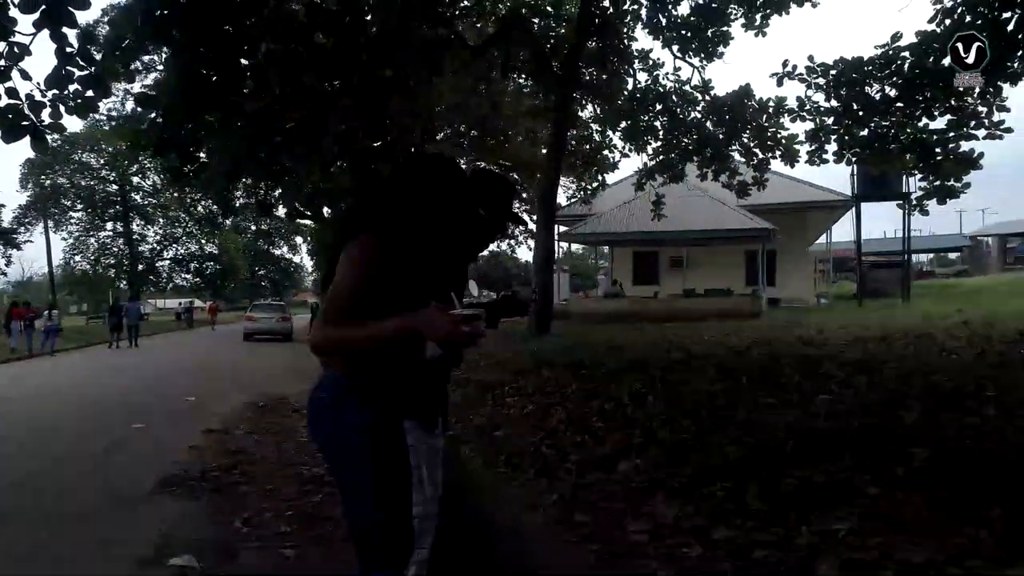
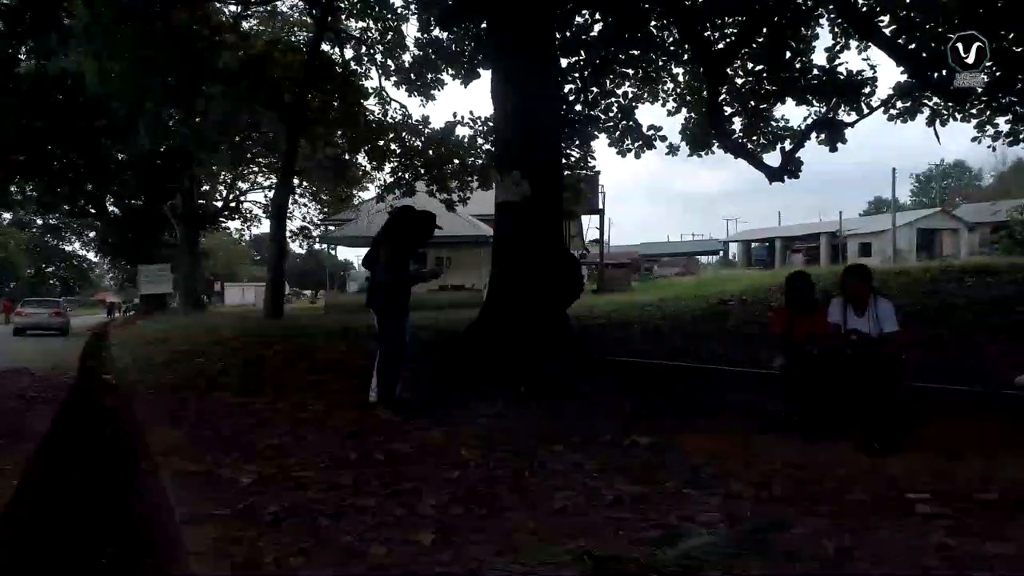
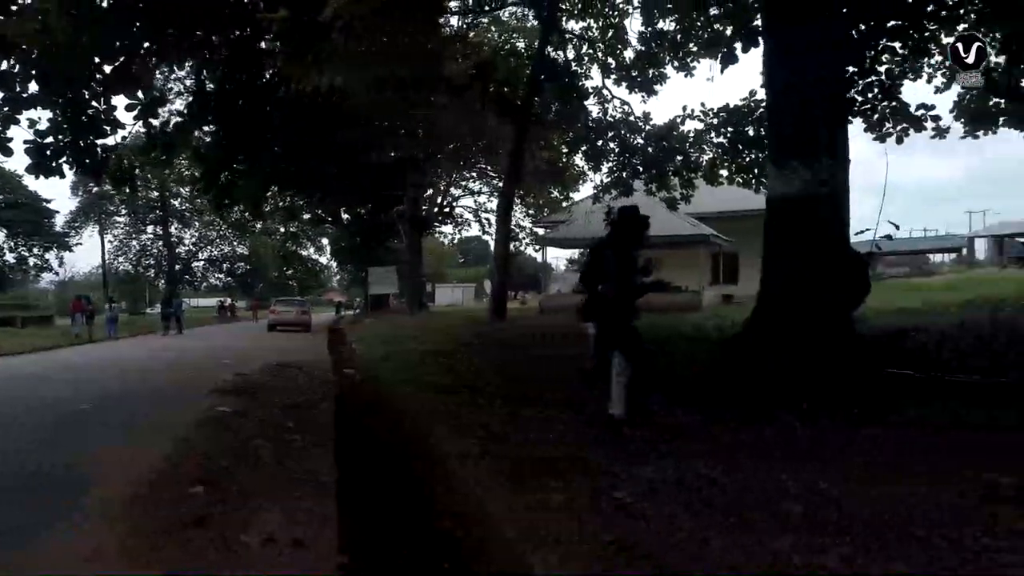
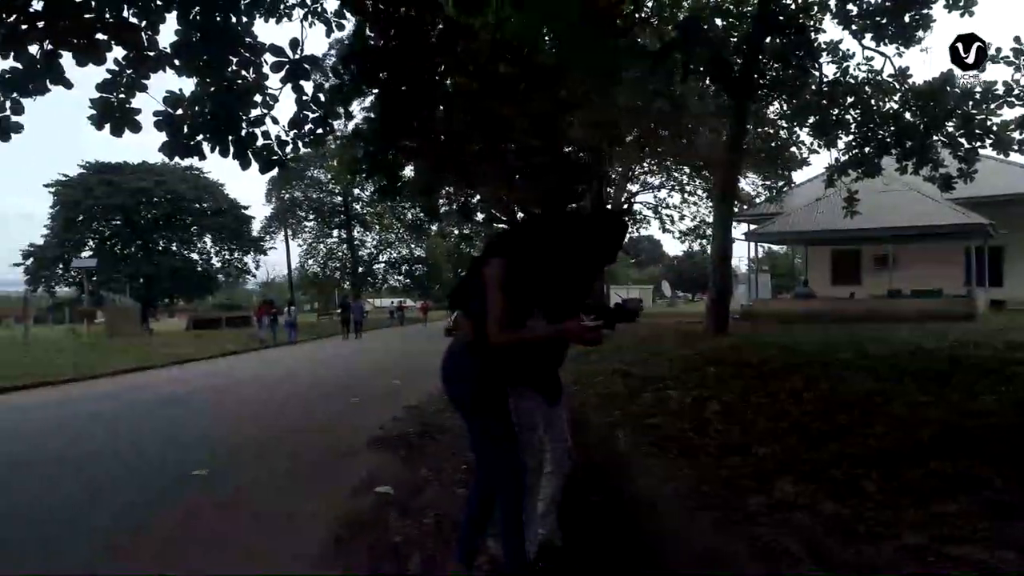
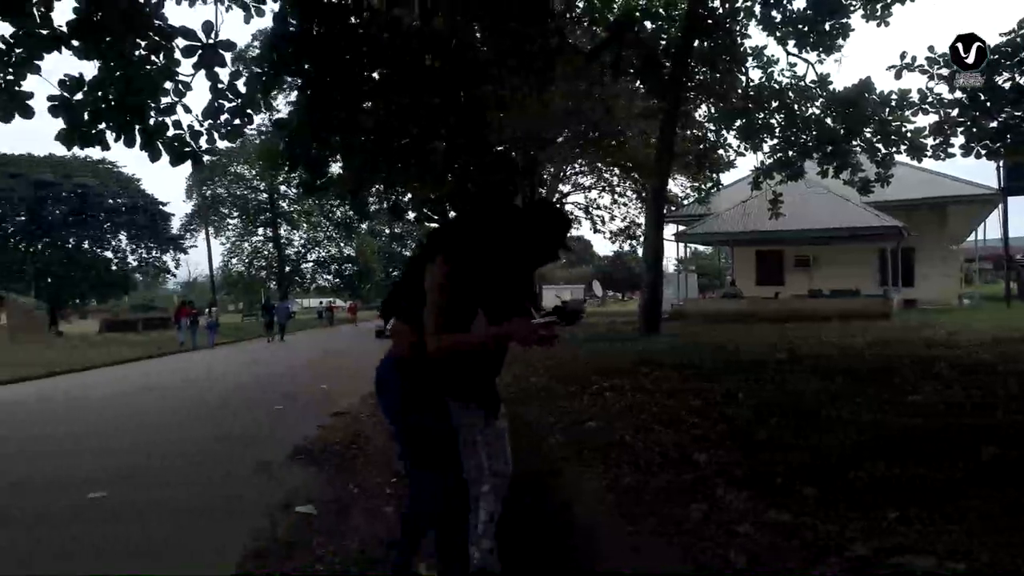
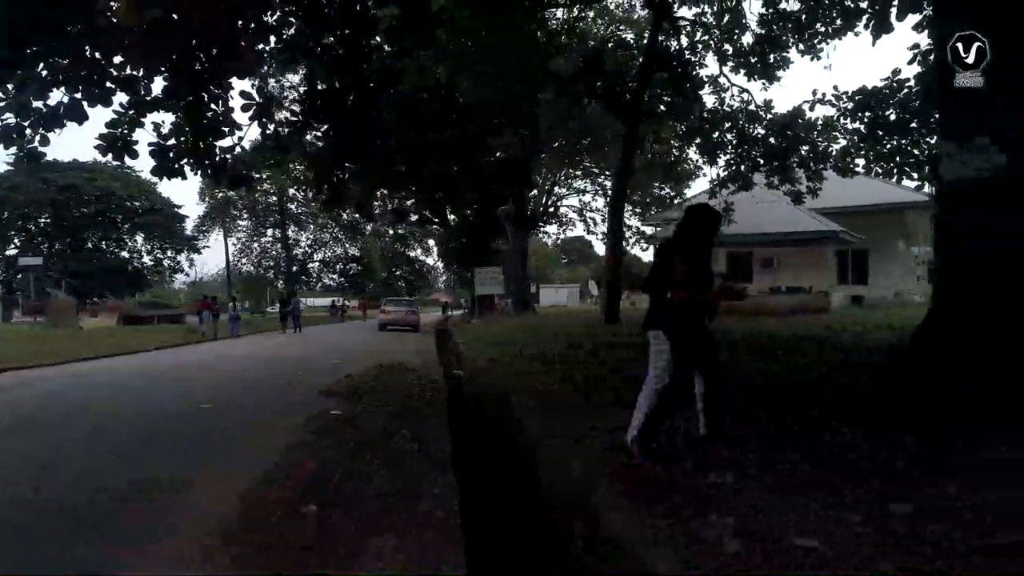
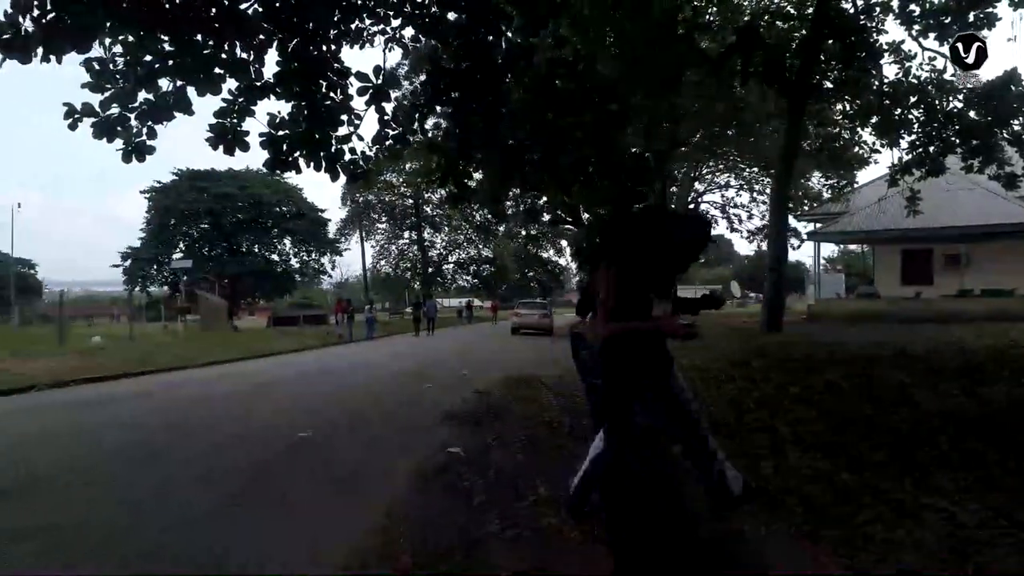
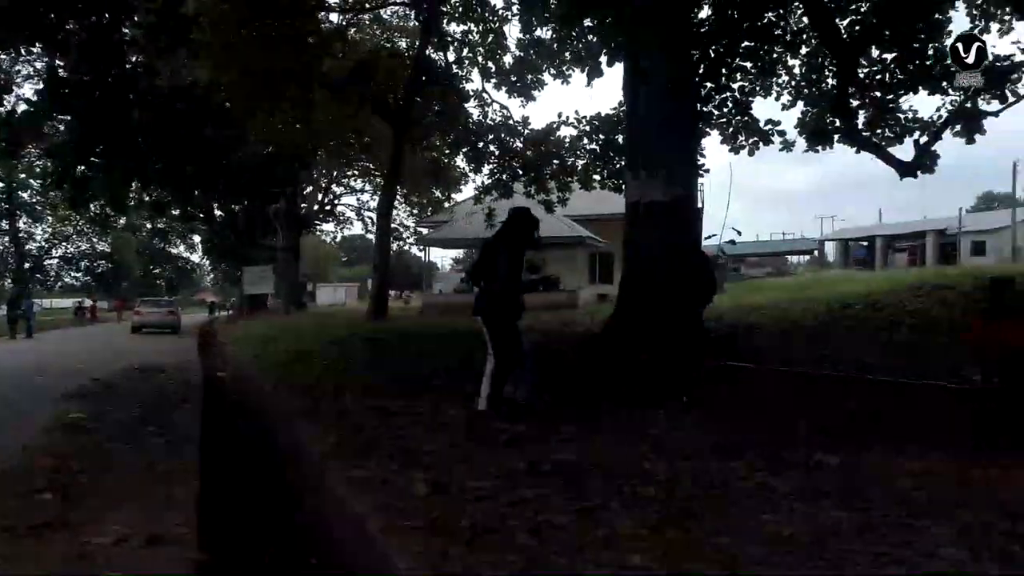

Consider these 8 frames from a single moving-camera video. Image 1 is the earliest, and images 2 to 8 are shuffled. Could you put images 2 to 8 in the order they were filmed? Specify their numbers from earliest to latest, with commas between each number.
5, 4, 7, 6, 3, 8, 2
